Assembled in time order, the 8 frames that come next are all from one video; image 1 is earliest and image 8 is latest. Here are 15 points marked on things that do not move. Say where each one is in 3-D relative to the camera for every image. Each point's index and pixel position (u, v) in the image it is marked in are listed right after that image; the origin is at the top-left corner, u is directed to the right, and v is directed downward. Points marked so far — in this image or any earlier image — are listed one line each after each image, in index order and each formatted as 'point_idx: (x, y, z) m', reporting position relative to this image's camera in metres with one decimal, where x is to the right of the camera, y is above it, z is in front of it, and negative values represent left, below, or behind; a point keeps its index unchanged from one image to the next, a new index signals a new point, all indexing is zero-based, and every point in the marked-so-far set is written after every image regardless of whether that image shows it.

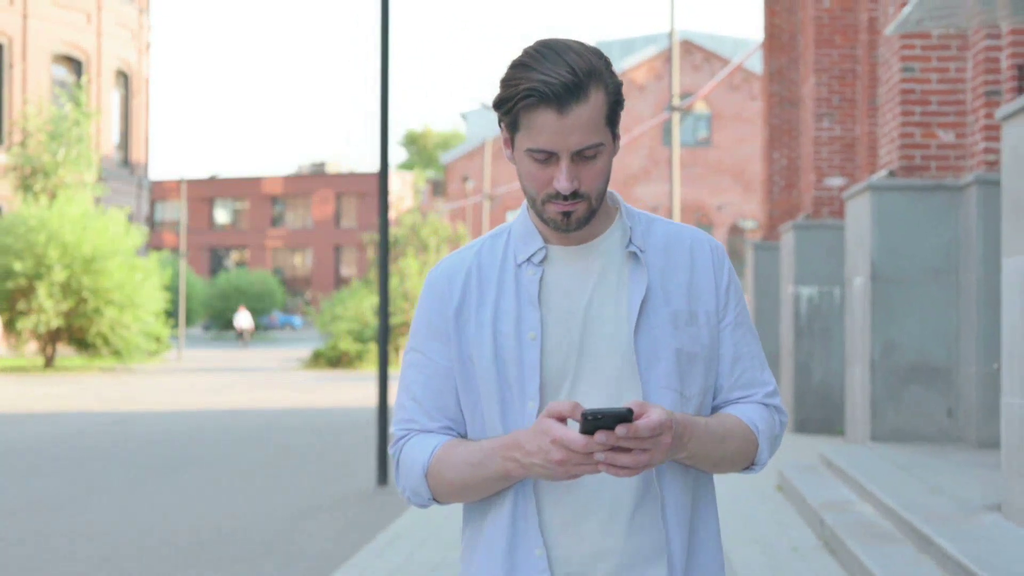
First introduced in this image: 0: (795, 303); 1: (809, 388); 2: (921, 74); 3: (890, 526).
0: (+3.2, -0.2, +15.2) m
1: (+3.4, -1.1, +15.2) m
2: (+3.3, +1.7, +10.9) m
3: (+2.2, -1.4, +7.7) m
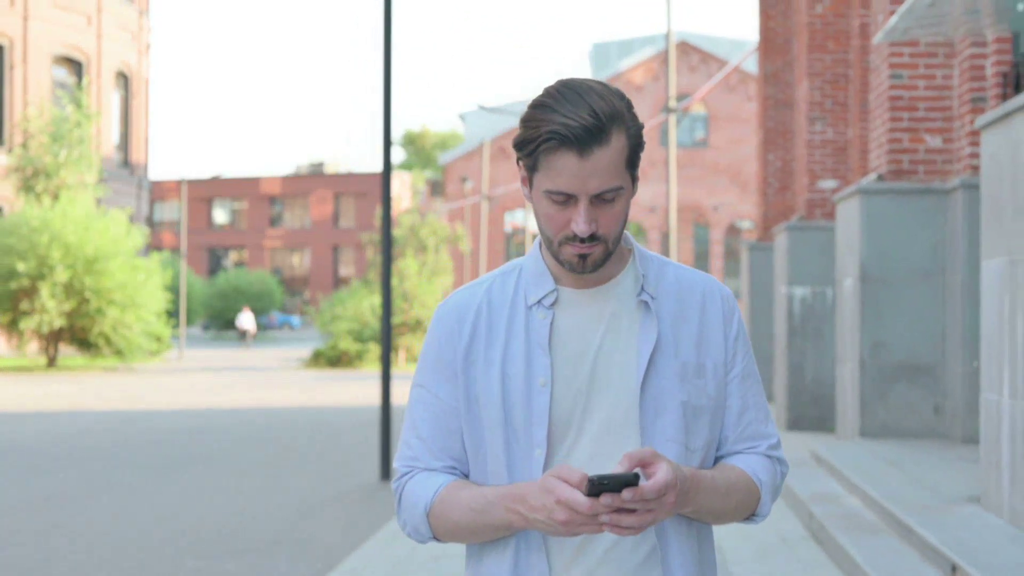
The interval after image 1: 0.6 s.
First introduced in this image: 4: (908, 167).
0: (+3.2, -0.2, +15.4) m
1: (+3.4, -1.1, +15.5) m
2: (+3.3, +1.7, +11.2) m
3: (+2.2, -1.4, +8.0) m
4: (+3.4, +1.0, +11.3) m
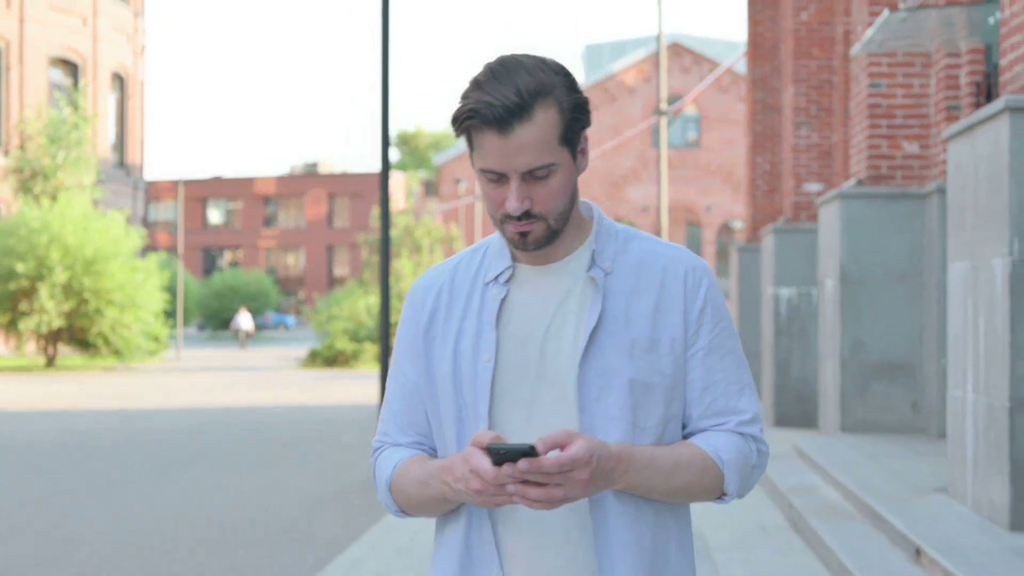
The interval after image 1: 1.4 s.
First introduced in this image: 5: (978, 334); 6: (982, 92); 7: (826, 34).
0: (+3.1, -0.2, +15.9) m
1: (+3.3, -1.1, +15.9) m
2: (+3.3, +1.7, +11.6) m
3: (+2.1, -1.4, +8.4) m
4: (+3.3, +1.0, +11.7) m
5: (+2.5, -0.2, +7.1) m
6: (+3.6, +1.5, +10.3) m
7: (+3.9, +3.1, +16.4) m
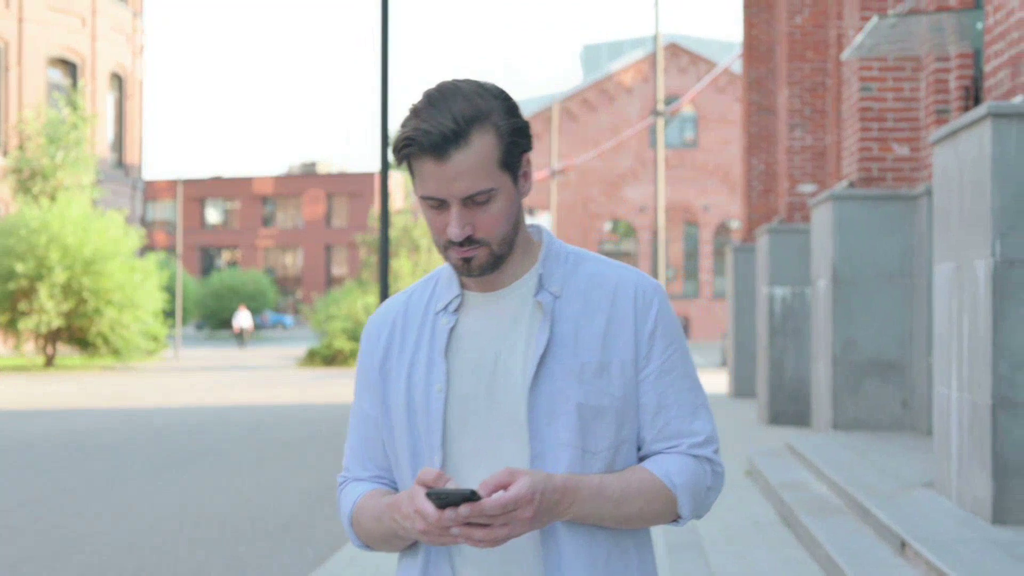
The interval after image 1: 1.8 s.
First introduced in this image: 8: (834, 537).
0: (+3.1, -0.2, +16.0) m
1: (+3.3, -1.1, +16.0) m
2: (+3.2, +1.7, +11.7) m
3: (+2.1, -1.4, +8.6) m
4: (+3.3, +1.0, +11.9) m
5: (+2.4, -0.2, +7.3) m
6: (+3.6, +1.5, +10.4) m
7: (+3.8, +3.1, +16.5) m
8: (+1.8, -1.4, +7.5) m
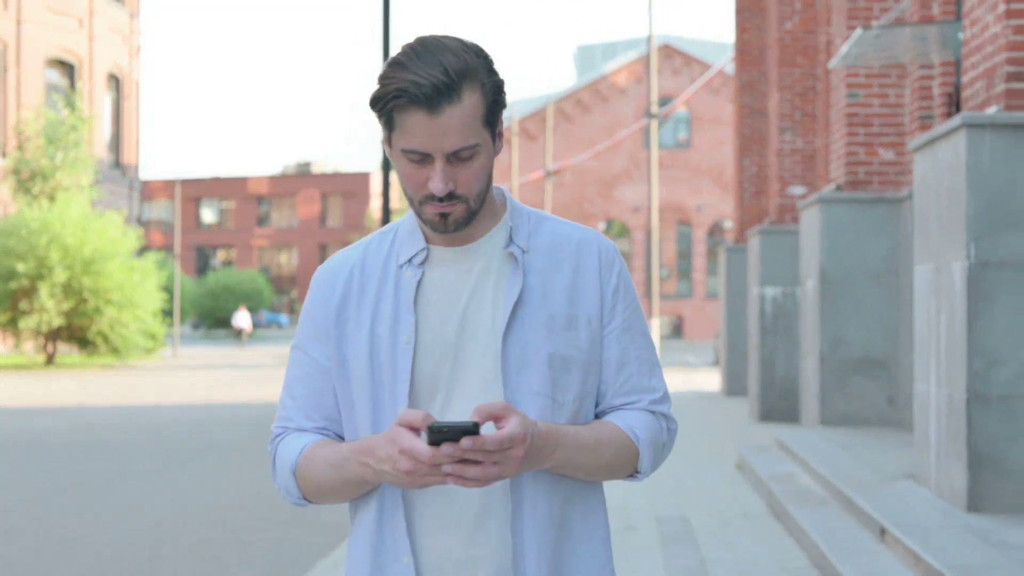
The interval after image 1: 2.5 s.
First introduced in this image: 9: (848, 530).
0: (+3.1, -0.2, +16.4) m
1: (+3.2, -1.1, +16.4) m
2: (+3.2, +1.7, +12.1) m
3: (+2.1, -1.4, +9.0) m
4: (+3.2, +1.0, +12.3) m
5: (+2.4, -0.2, +7.6) m
6: (+3.6, +1.5, +10.8) m
7: (+3.8, +3.1, +16.9) m
8: (+1.8, -1.4, +7.8) m
9: (+1.9, -1.4, +7.7) m
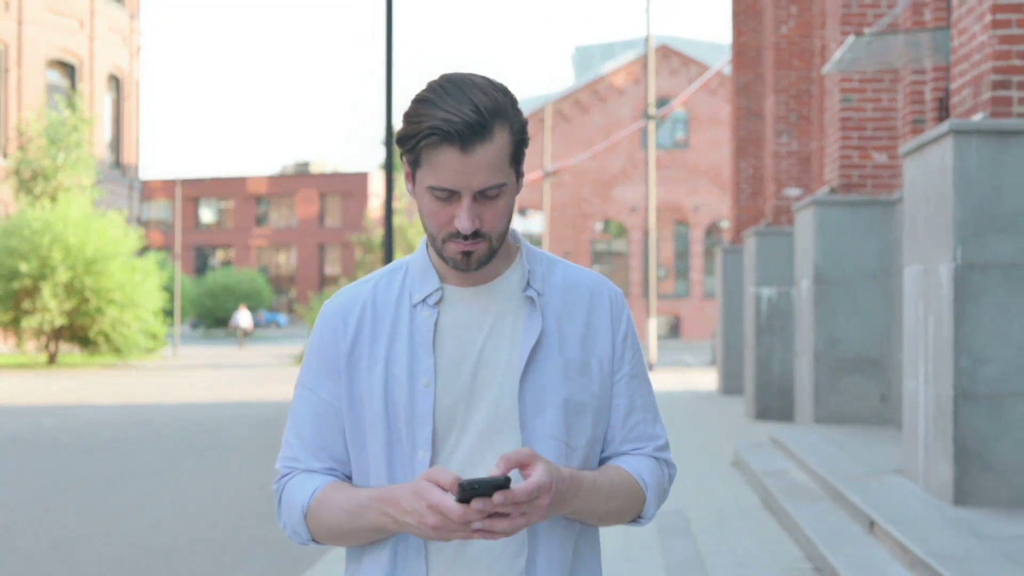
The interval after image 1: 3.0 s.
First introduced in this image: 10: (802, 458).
0: (+3.1, -0.2, +16.7) m
1: (+3.2, -1.1, +16.7) m
2: (+3.2, +1.7, +12.4) m
3: (+2.1, -1.4, +9.2) m
4: (+3.2, +1.0, +12.5) m
5: (+2.5, -0.3, +7.9) m
6: (+3.6, +1.5, +11.1) m
7: (+3.8, +3.1, +17.2) m
8: (+1.8, -1.4, +8.1) m
9: (+1.9, -1.4, +7.9) m
10: (+2.2, -1.3, +10.2) m
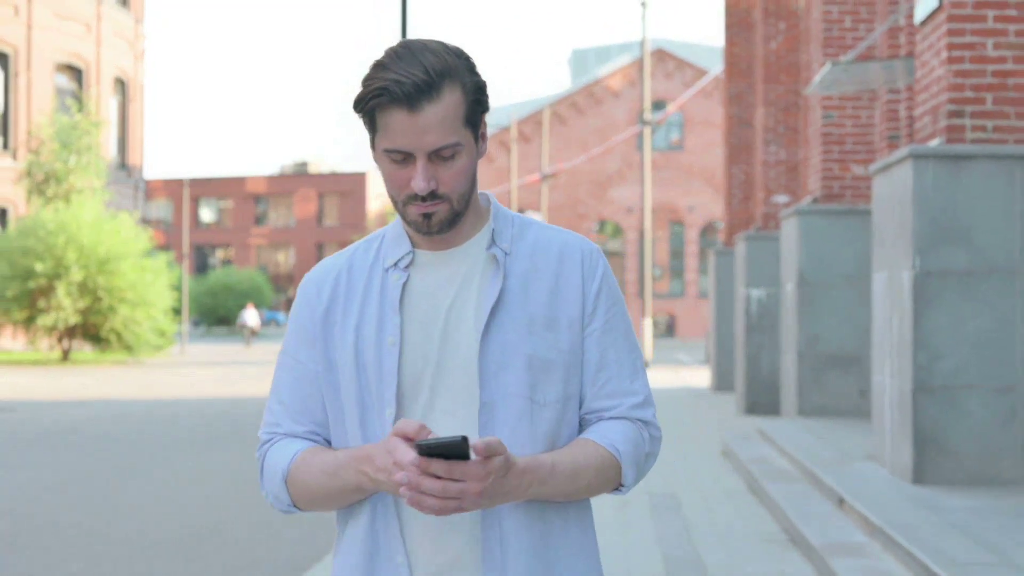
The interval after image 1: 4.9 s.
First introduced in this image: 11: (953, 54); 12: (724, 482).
0: (+3.1, -0.2, +17.7) m
1: (+3.3, -1.2, +17.7) m
2: (+3.3, +1.7, +13.4) m
3: (+2.2, -1.4, +10.2) m
4: (+3.3, +1.0, +13.5) m
5: (+2.5, -0.3, +8.9) m
6: (+3.7, +1.5, +12.1) m
7: (+3.8, +3.1, +18.2) m
8: (+1.9, -1.4, +9.1) m
9: (+2.0, -1.4, +8.9) m
10: (+2.3, -1.3, +11.2) m
11: (+2.7, +1.4, +8.3) m
12: (+1.8, -1.6, +11.0) m
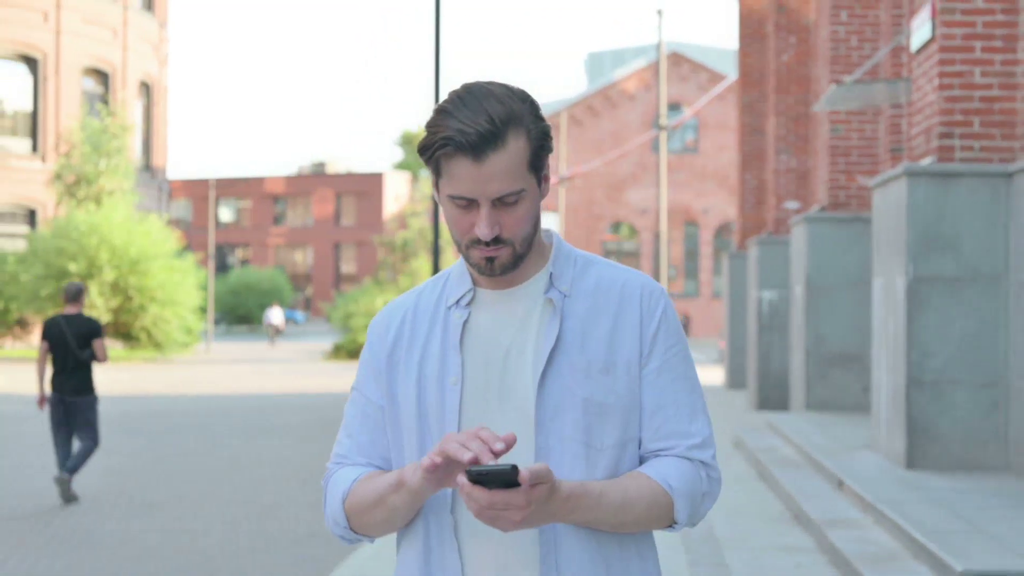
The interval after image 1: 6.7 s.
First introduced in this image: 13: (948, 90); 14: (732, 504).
0: (+3.4, -0.2, +18.5) m
1: (+3.6, -1.2, +18.5) m
2: (+3.6, +1.7, +14.2) m
3: (+2.4, -1.4, +11.1) m
4: (+3.6, +1.0, +14.4) m
5: (+2.8, -0.3, +9.7) m
6: (+3.9, +1.4, +12.9) m
7: (+4.1, +3.1, +19.0) m
8: (+2.1, -1.5, +9.9) m
9: (+2.2, -1.5, +9.8) m
10: (+2.5, -1.4, +12.0) m
11: (+2.9, +1.4, +9.1) m
12: (+2.0, -1.6, +11.9) m
13: (+3.0, +1.4, +9.1) m
14: (+1.7, -1.6, +10.3) m
